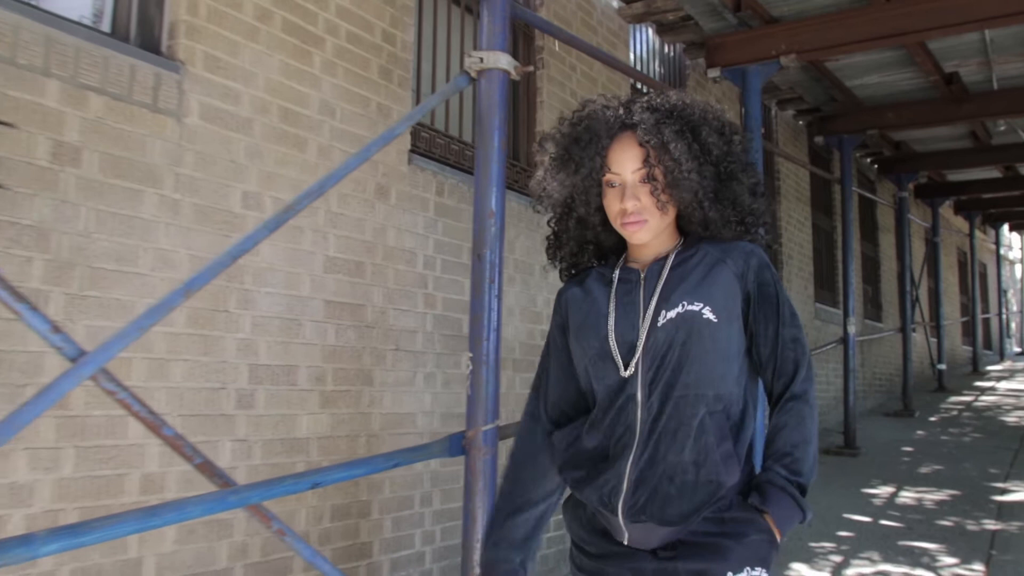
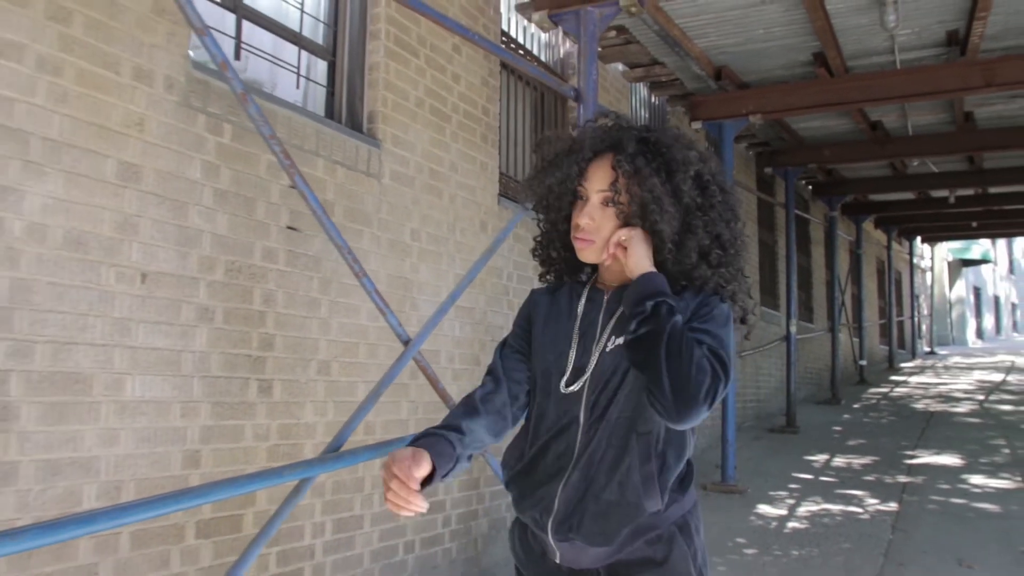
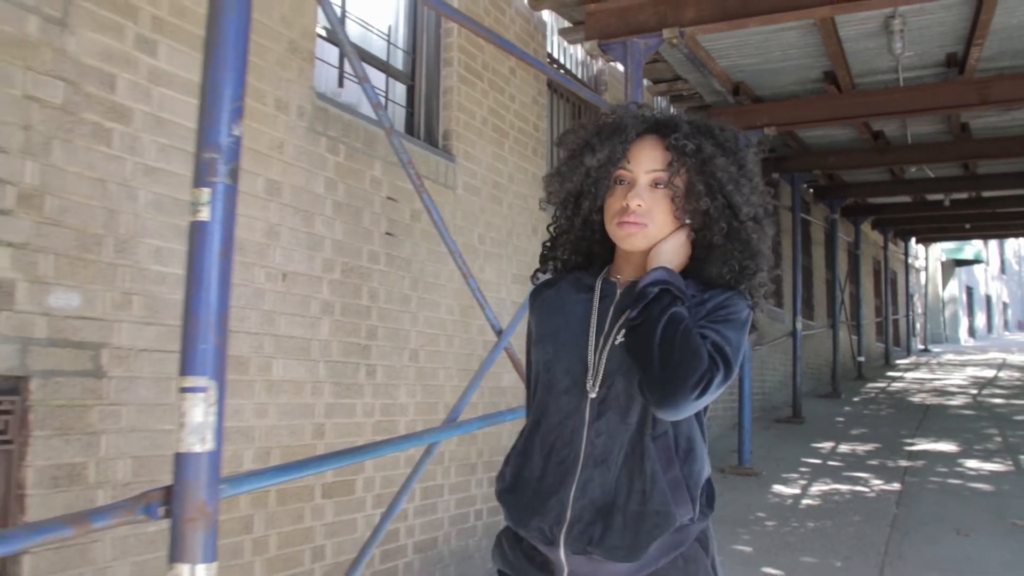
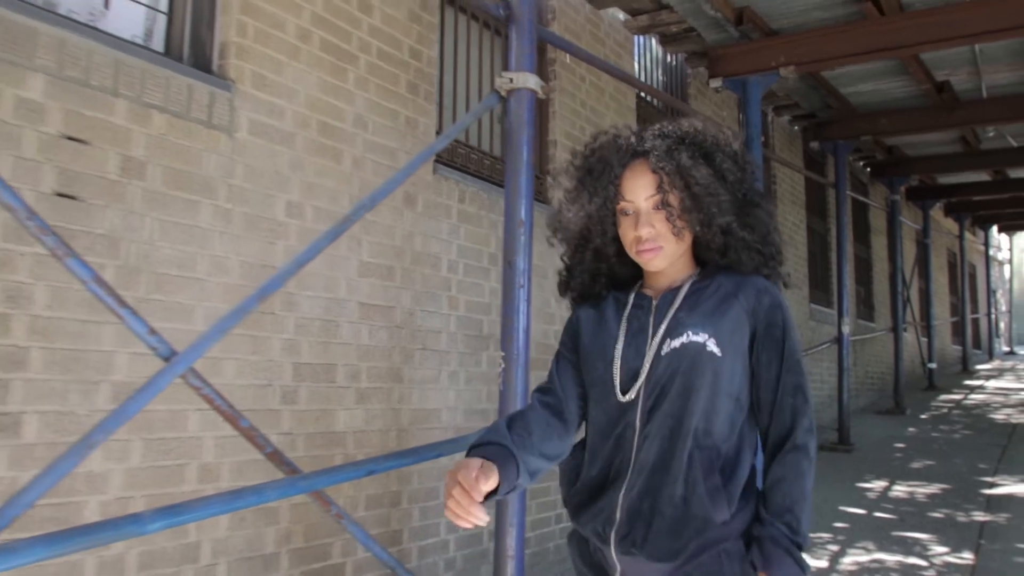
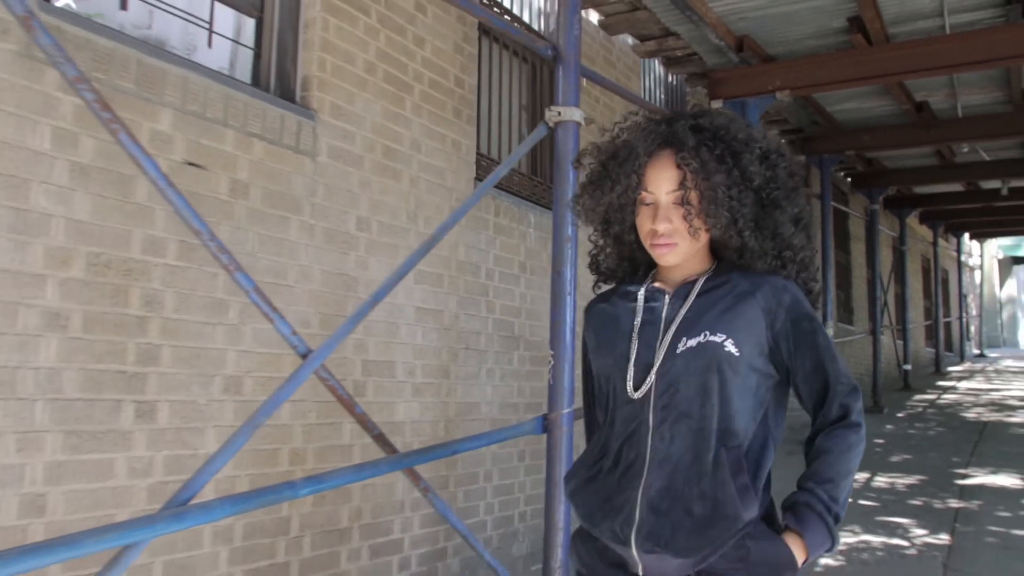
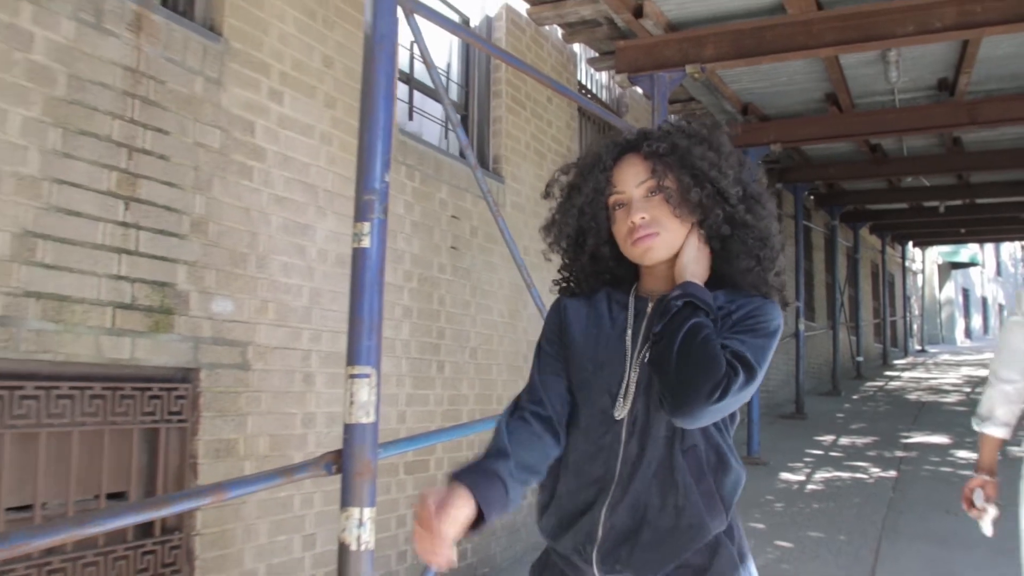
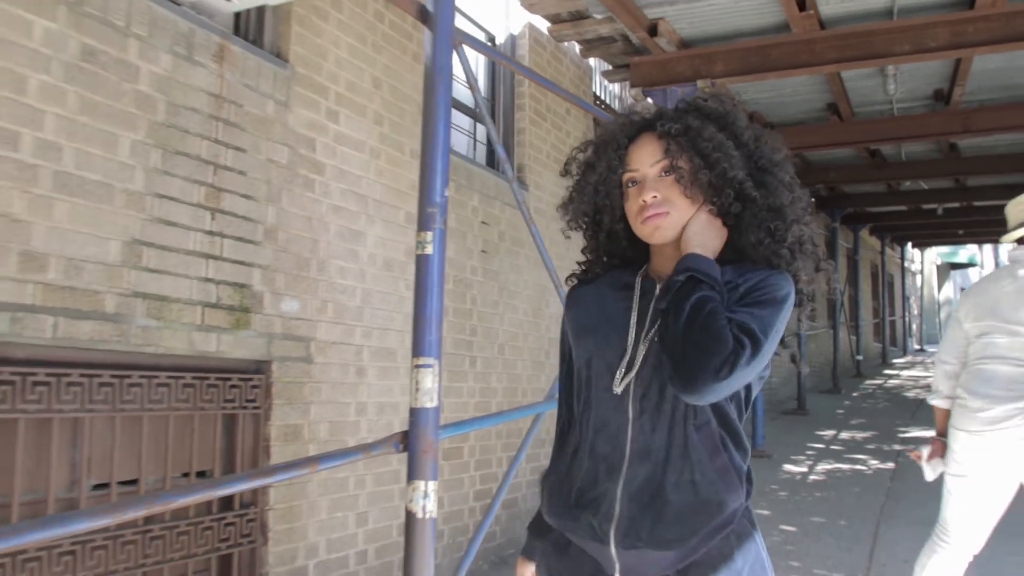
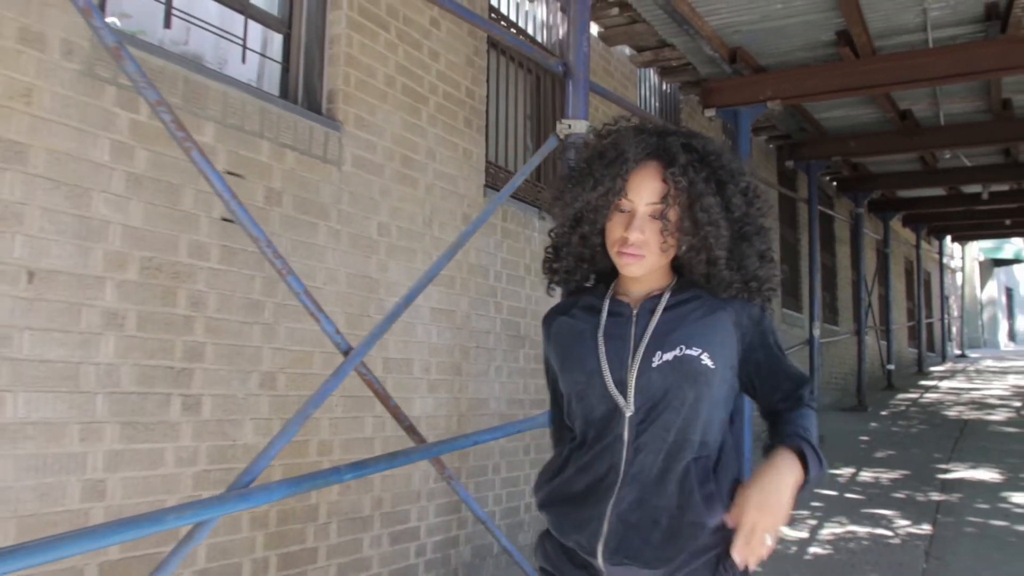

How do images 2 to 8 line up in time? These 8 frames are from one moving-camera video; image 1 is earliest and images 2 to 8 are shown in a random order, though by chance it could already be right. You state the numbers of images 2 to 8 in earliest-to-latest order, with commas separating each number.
4, 5, 8, 2, 3, 6, 7
